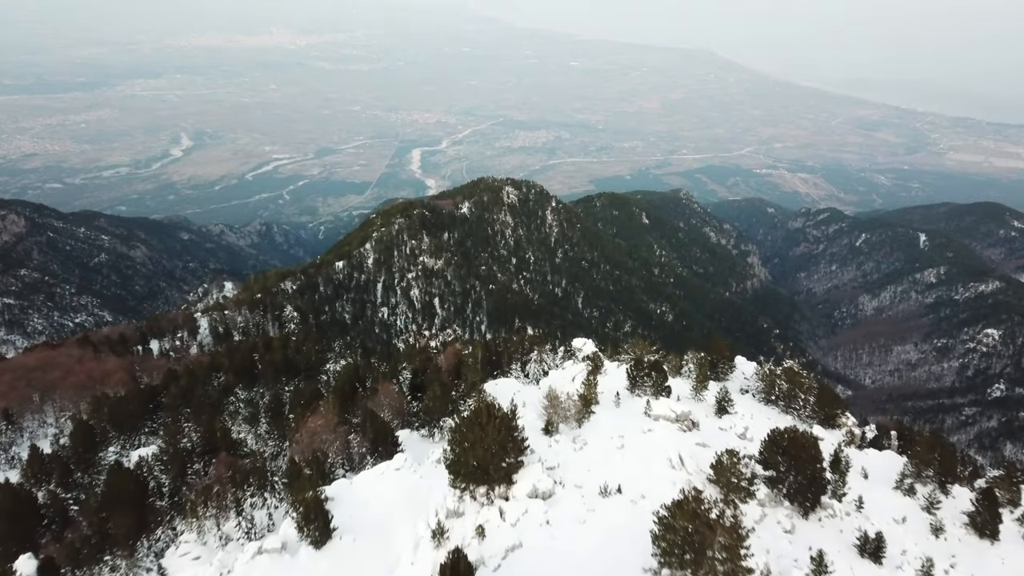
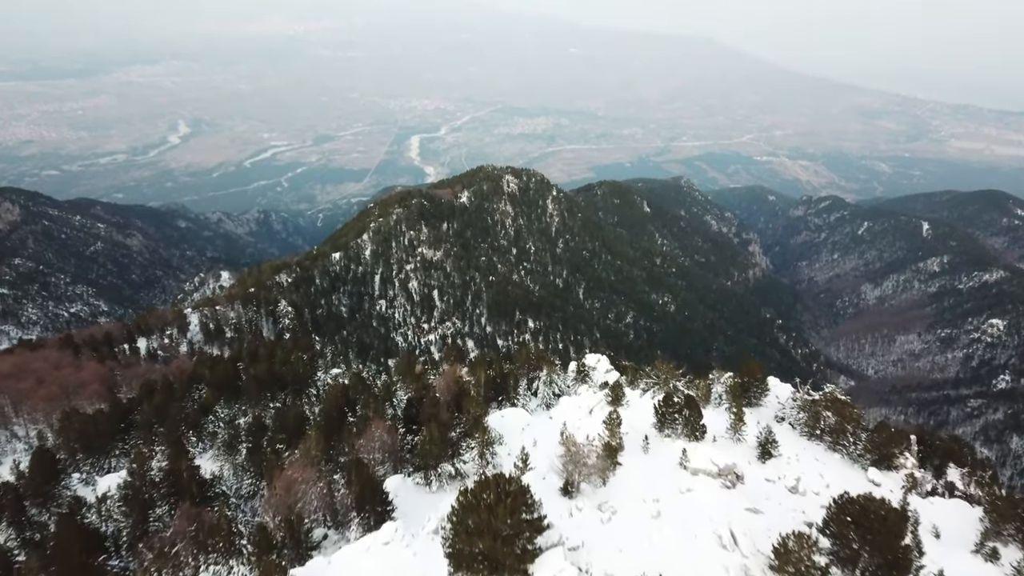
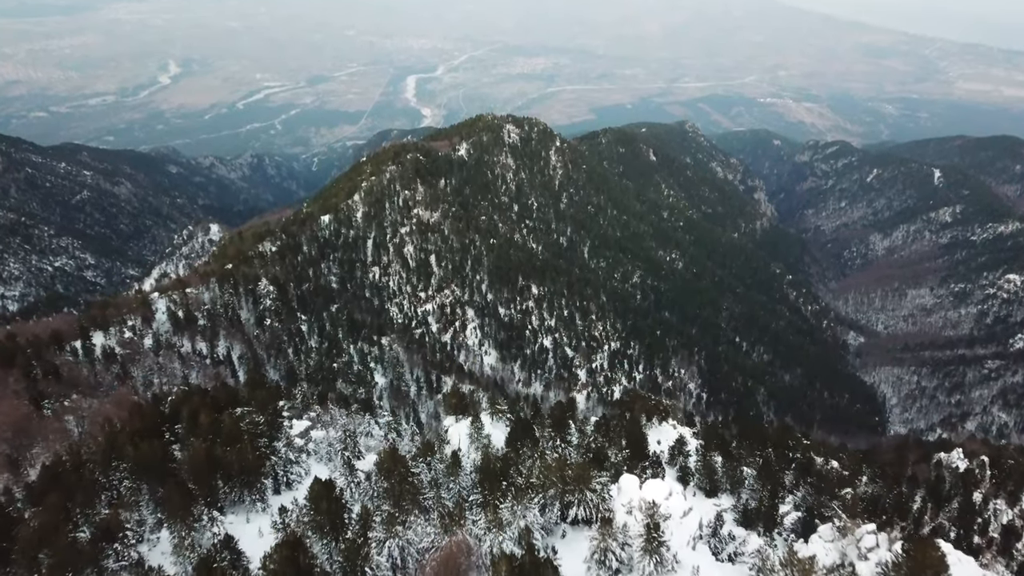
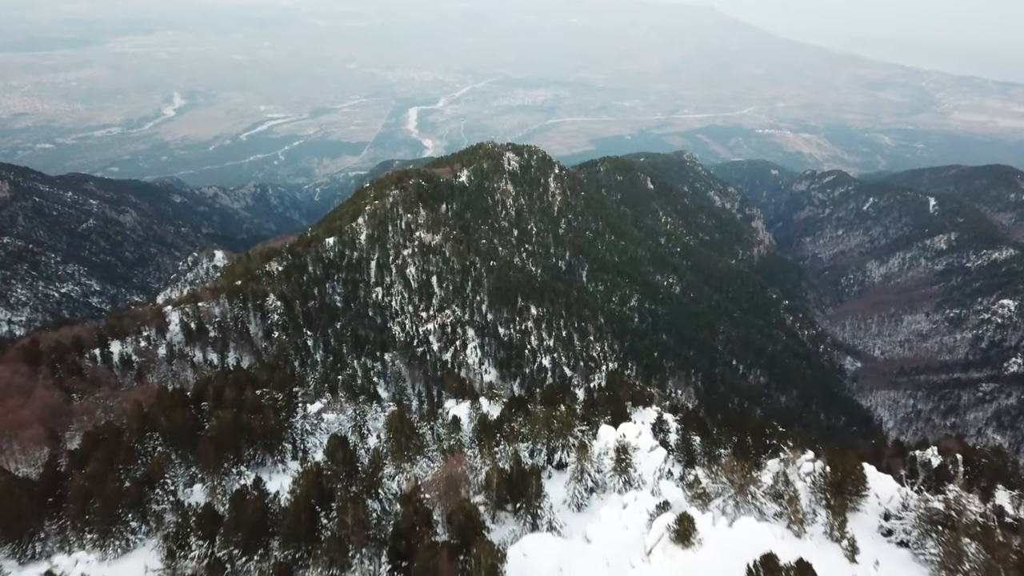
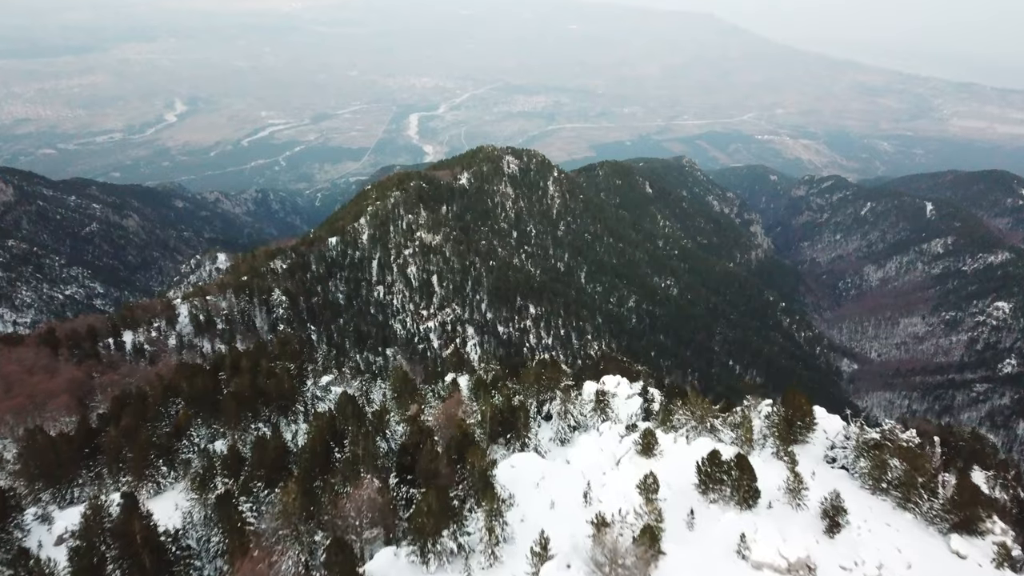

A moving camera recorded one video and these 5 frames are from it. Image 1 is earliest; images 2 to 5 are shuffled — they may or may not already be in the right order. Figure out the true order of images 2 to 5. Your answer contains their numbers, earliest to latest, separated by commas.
2, 5, 4, 3
